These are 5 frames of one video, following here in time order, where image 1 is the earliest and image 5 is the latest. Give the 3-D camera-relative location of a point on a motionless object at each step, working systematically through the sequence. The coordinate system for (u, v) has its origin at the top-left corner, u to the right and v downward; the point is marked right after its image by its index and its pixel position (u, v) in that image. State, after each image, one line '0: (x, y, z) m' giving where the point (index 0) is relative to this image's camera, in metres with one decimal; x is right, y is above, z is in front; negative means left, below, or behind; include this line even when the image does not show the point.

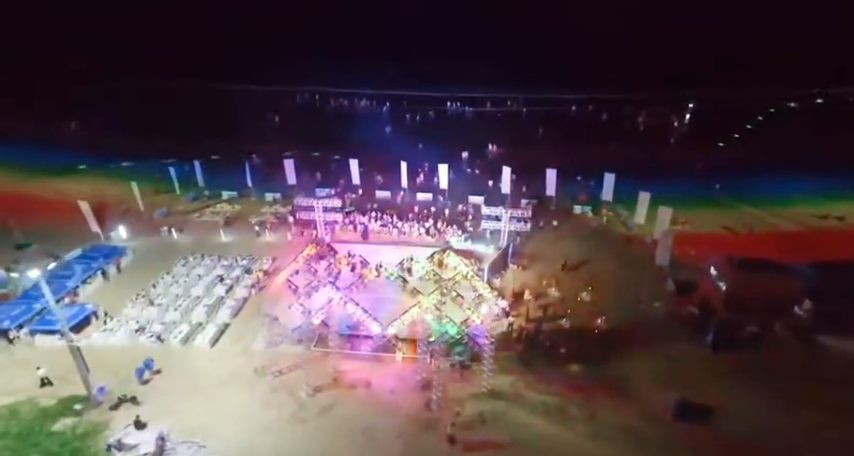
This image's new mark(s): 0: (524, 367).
0: (+1.8, -2.6, +8.0) m
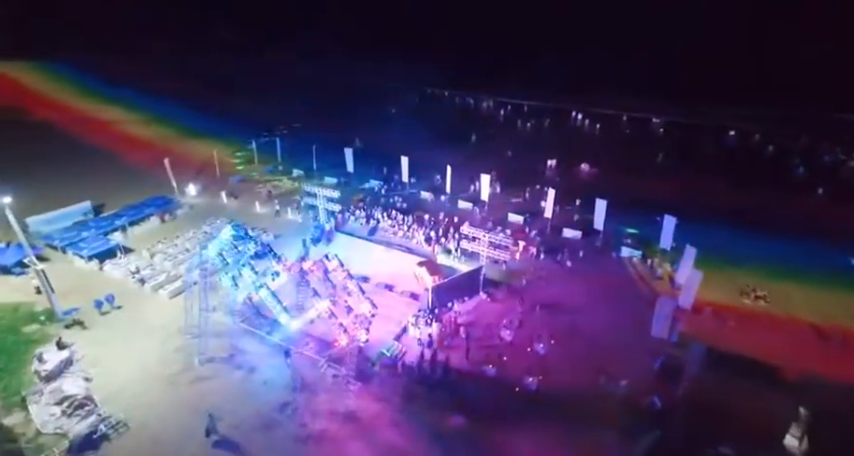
0: (-0.4, -2.9, +7.1) m
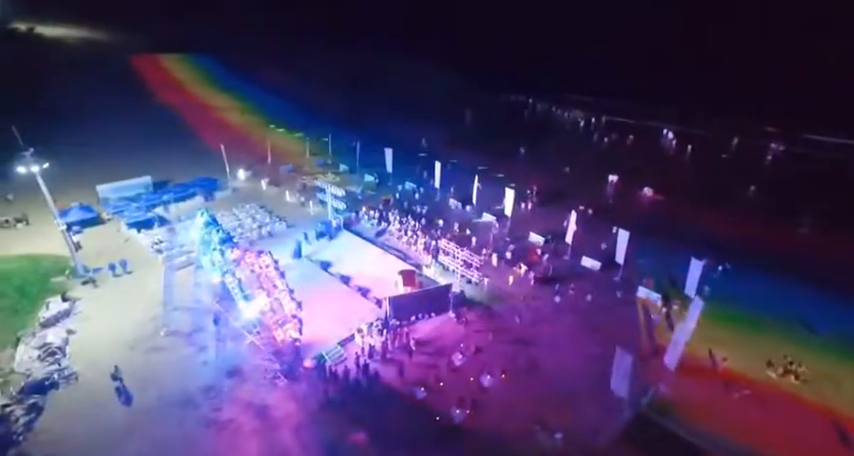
0: (-1.8, -3.0, +7.1) m
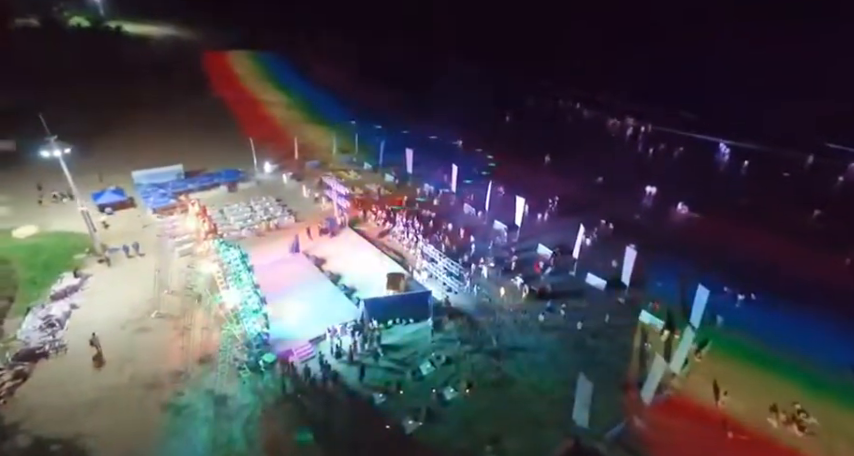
0: (-2.6, -3.0, +7.3) m
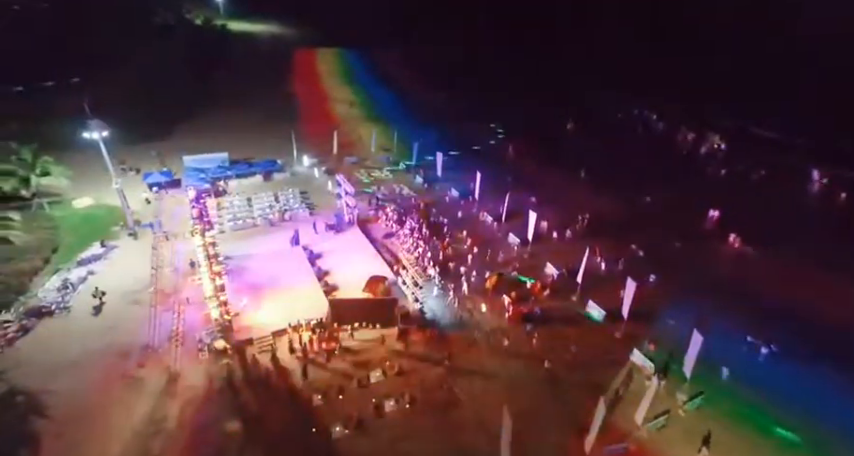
0: (-3.8, -2.9, +7.7) m
